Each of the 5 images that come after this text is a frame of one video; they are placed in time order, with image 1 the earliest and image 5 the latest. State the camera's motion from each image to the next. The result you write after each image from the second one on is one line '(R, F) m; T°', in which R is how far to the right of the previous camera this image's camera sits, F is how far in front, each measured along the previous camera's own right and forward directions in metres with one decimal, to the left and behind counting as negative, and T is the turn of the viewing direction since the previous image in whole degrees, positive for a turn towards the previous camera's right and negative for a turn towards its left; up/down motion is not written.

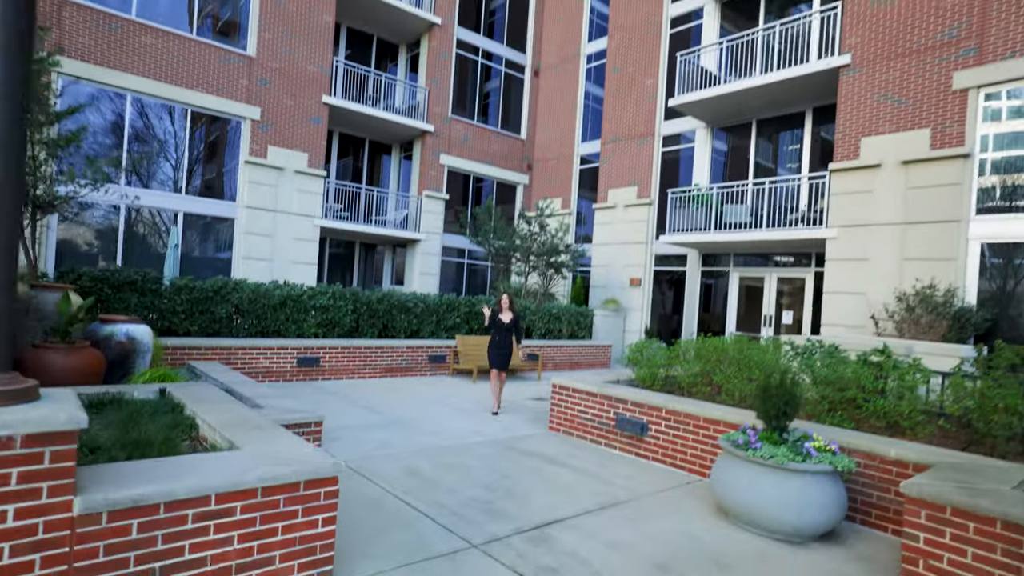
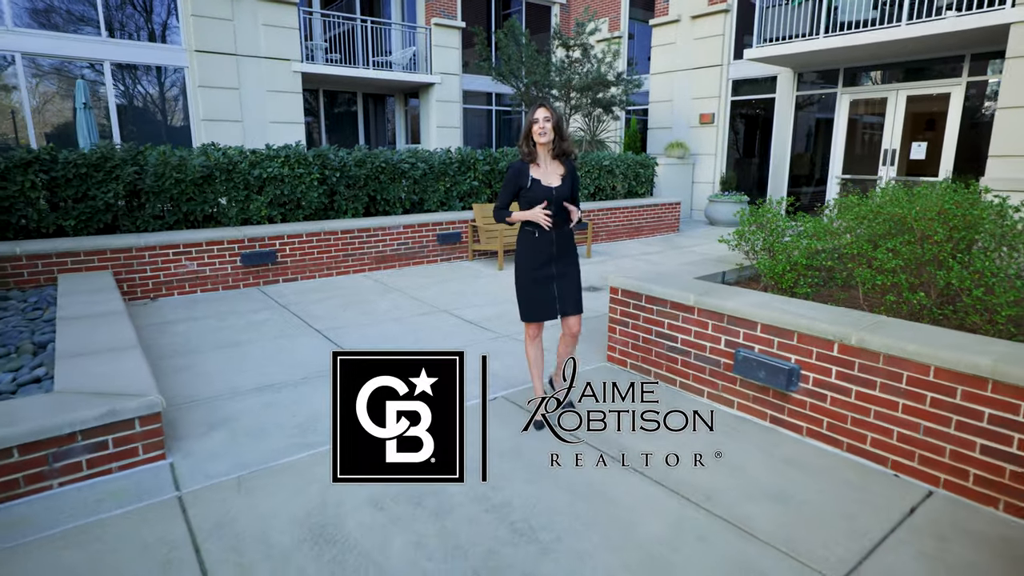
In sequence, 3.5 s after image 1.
(+0.2, +3.2) m; -5°
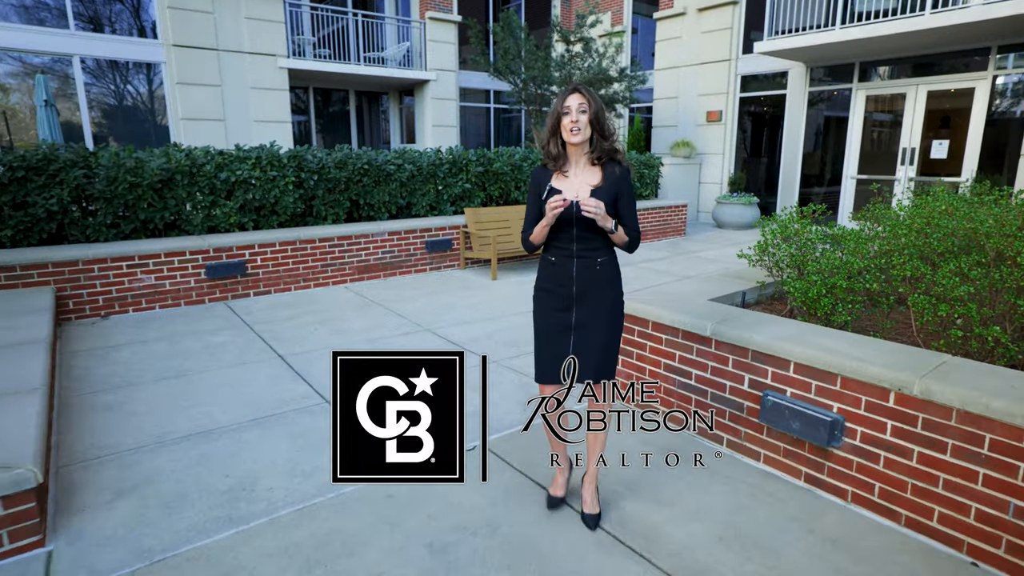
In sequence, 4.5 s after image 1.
(+0.1, +0.6) m; 0°
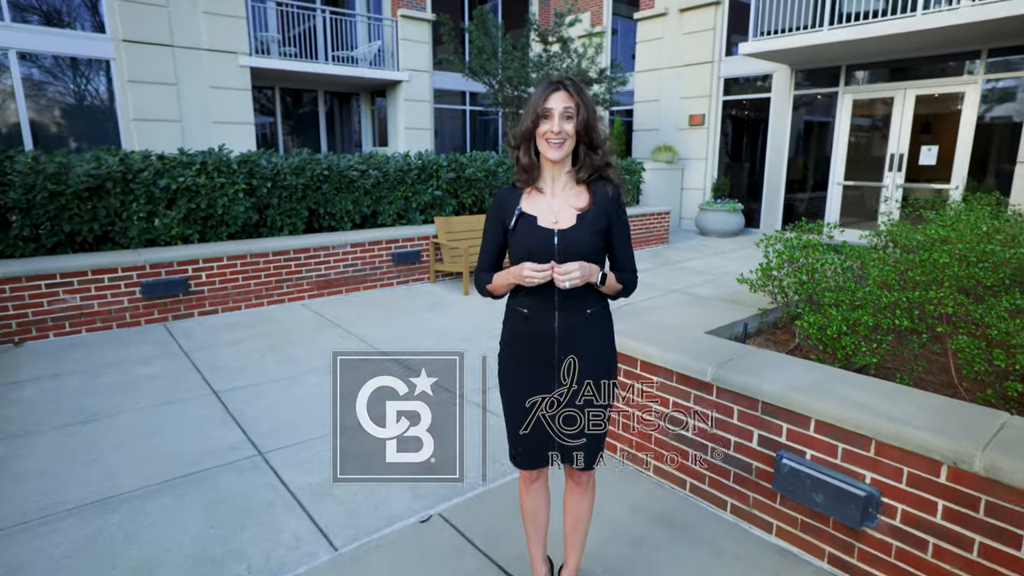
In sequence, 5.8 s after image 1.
(+0.1, +0.6) m; +2°
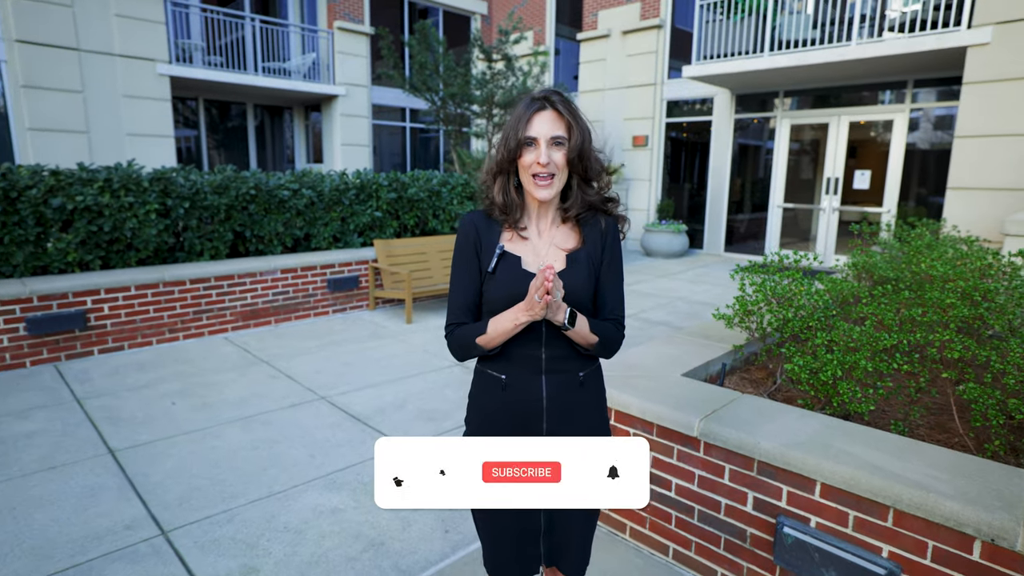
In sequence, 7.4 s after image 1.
(-0.1, +0.4) m; +6°
